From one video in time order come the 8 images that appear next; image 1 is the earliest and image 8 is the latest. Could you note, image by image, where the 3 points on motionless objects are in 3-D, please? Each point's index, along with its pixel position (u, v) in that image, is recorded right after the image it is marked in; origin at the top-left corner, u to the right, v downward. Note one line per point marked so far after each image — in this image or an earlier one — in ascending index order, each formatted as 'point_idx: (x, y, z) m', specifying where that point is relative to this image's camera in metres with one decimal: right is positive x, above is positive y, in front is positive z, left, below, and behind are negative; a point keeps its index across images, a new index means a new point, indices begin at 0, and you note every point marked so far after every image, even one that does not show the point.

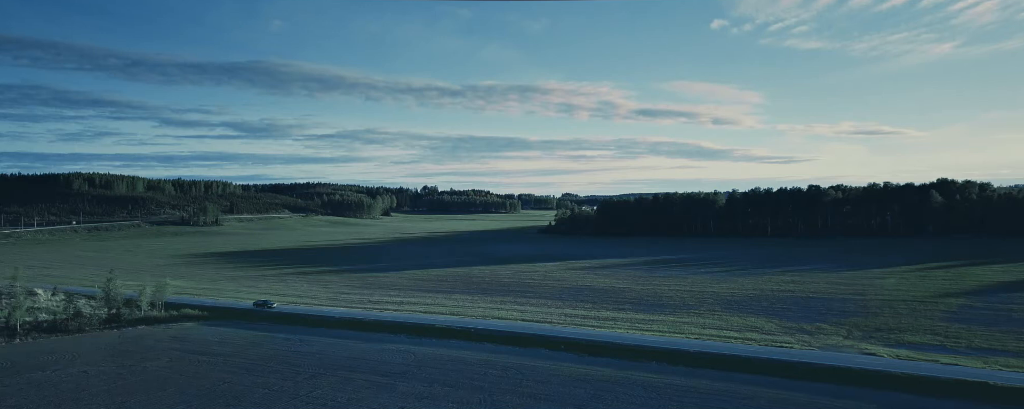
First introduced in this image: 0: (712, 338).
0: (+5.1, -3.4, +16.0) m
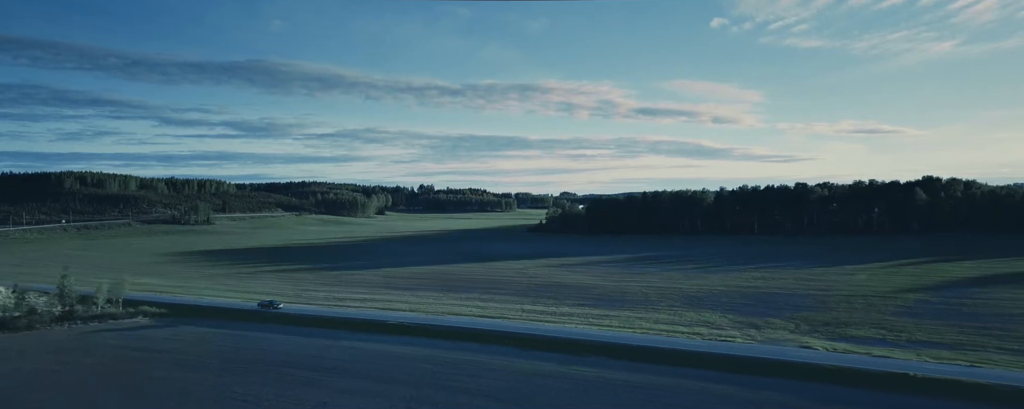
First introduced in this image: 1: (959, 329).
0: (+3.8, -3.3, +16.1) m
1: (+11.2, -3.1, +15.4) m
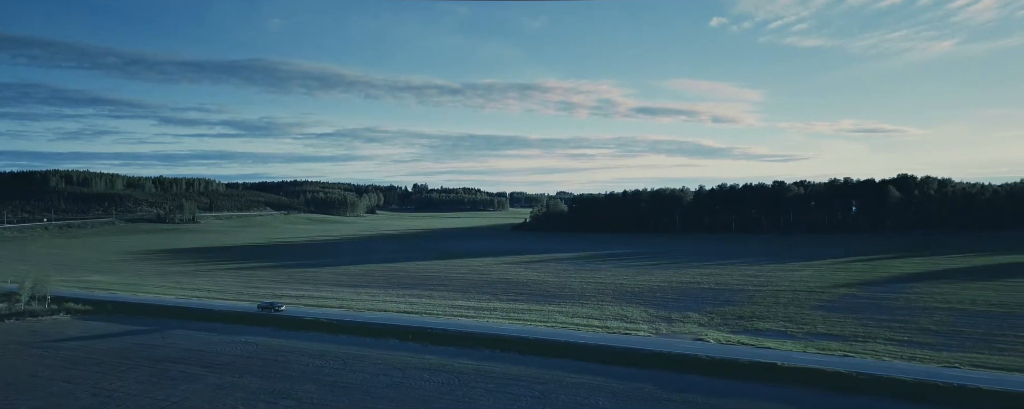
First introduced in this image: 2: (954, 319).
0: (+1.5, -3.2, +16.1) m
1: (+8.9, -3.0, +15.6) m
2: (+11.4, -3.0, +16.1) m
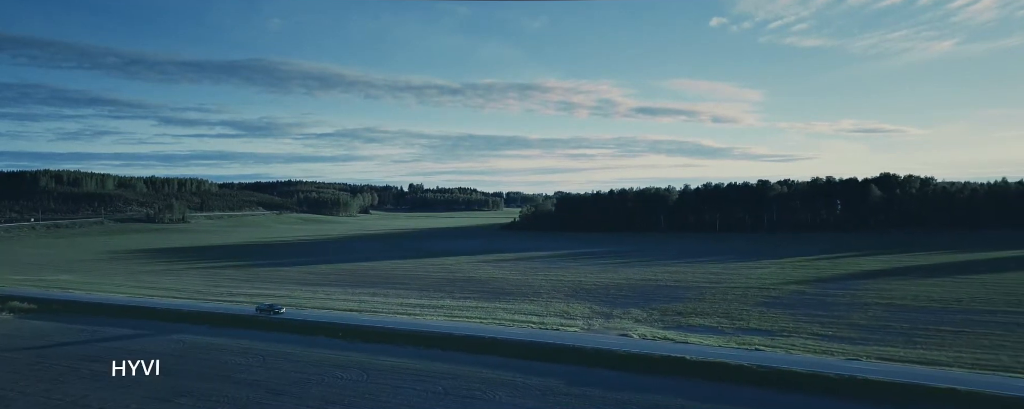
0: (-0.1, -3.1, +16.1) m
1: (+7.3, -2.9, +15.7) m
2: (+9.8, -2.9, +16.2) m
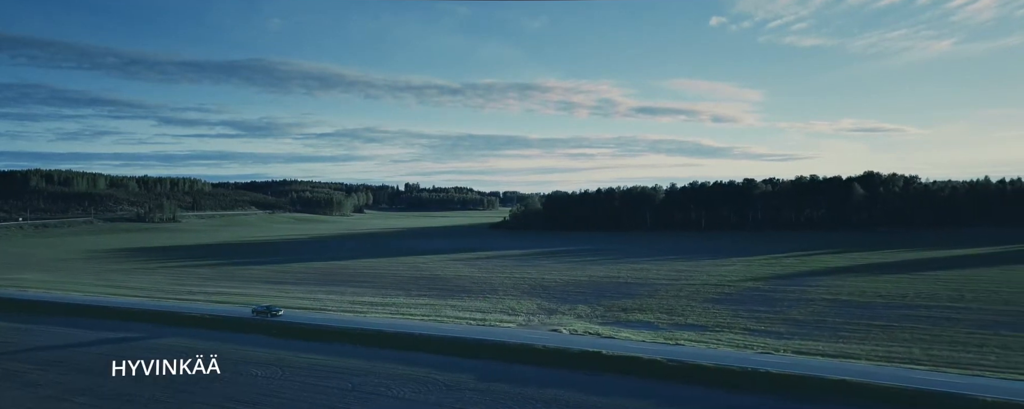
0: (-1.6, -3.0, +16.1) m
1: (+5.8, -2.8, +15.8) m
2: (+8.3, -2.8, +16.4) m
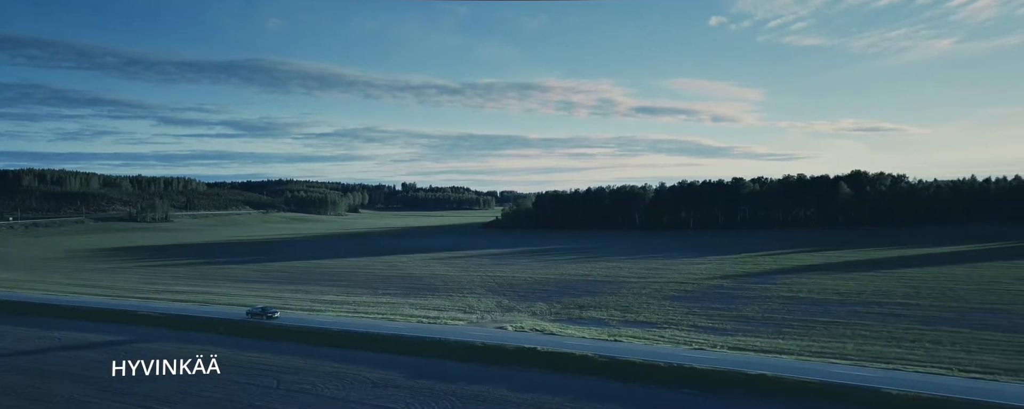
0: (-2.8, -2.9, +16.1) m
1: (+4.6, -2.7, +15.9) m
2: (+7.1, -2.7, +16.5) m
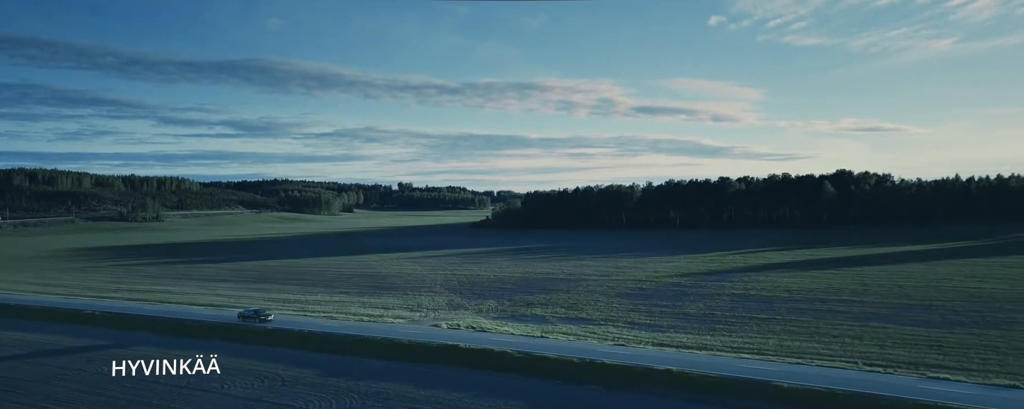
0: (-4.2, -2.9, +16.1) m
1: (+3.2, -2.7, +16.0) m
2: (+5.7, -2.6, +16.6) m
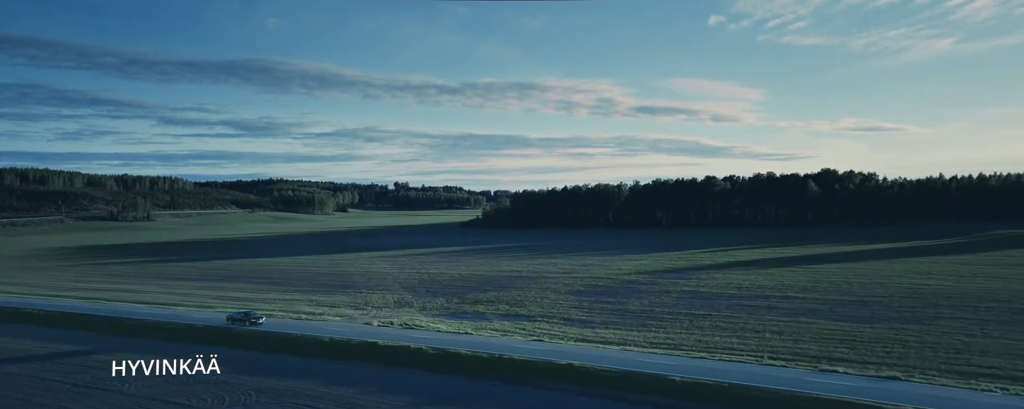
0: (-5.6, -2.8, +16.0) m
1: (+1.8, -2.6, +16.0) m
2: (+4.3, -2.6, +16.6) m
